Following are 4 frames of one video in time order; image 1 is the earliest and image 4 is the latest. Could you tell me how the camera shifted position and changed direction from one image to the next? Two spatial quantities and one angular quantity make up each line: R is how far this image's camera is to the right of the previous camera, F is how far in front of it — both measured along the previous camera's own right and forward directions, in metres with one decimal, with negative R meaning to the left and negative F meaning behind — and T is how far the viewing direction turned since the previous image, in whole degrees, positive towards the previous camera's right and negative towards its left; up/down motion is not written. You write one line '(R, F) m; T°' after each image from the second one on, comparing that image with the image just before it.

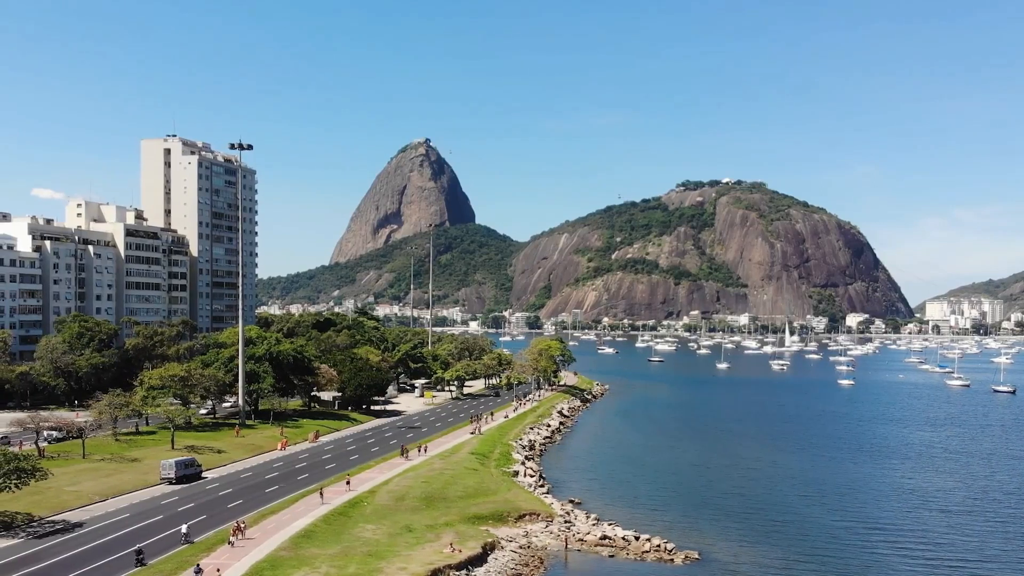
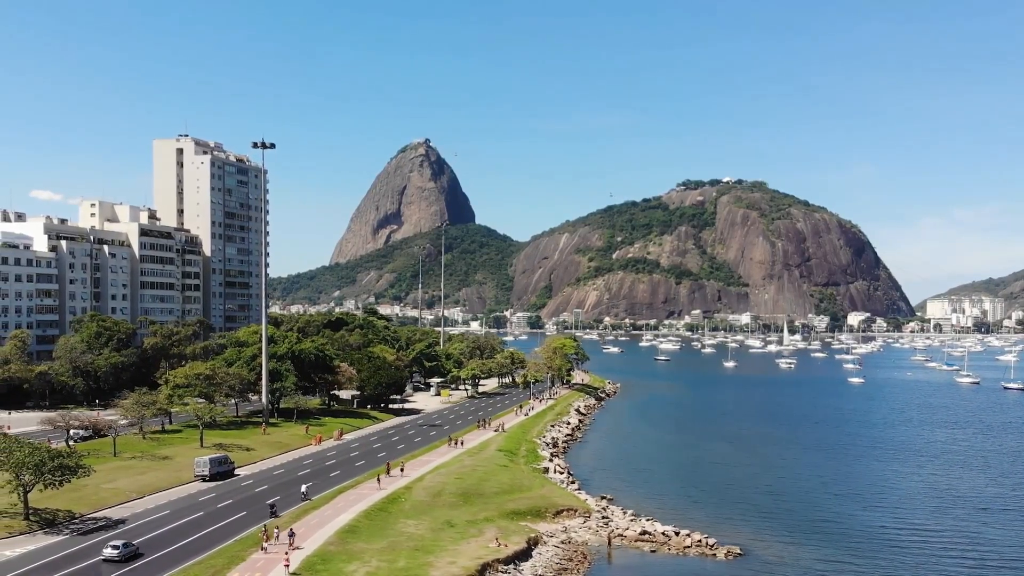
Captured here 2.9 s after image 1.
(-2.7, 0.0) m; 0°
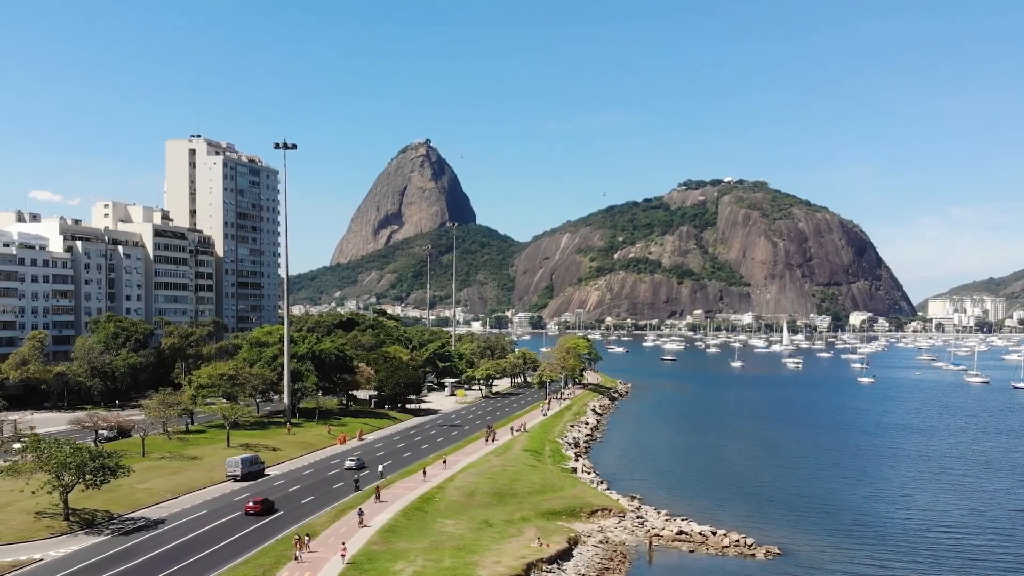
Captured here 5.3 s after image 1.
(-2.5, 0.0) m; 0°
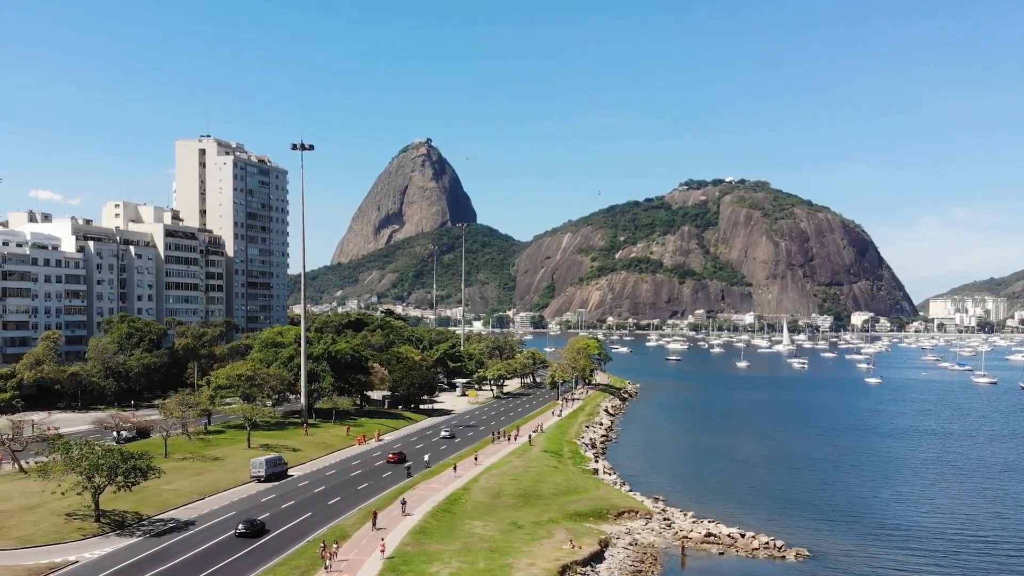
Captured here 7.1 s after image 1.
(-1.9, 0.0) m; 0°
